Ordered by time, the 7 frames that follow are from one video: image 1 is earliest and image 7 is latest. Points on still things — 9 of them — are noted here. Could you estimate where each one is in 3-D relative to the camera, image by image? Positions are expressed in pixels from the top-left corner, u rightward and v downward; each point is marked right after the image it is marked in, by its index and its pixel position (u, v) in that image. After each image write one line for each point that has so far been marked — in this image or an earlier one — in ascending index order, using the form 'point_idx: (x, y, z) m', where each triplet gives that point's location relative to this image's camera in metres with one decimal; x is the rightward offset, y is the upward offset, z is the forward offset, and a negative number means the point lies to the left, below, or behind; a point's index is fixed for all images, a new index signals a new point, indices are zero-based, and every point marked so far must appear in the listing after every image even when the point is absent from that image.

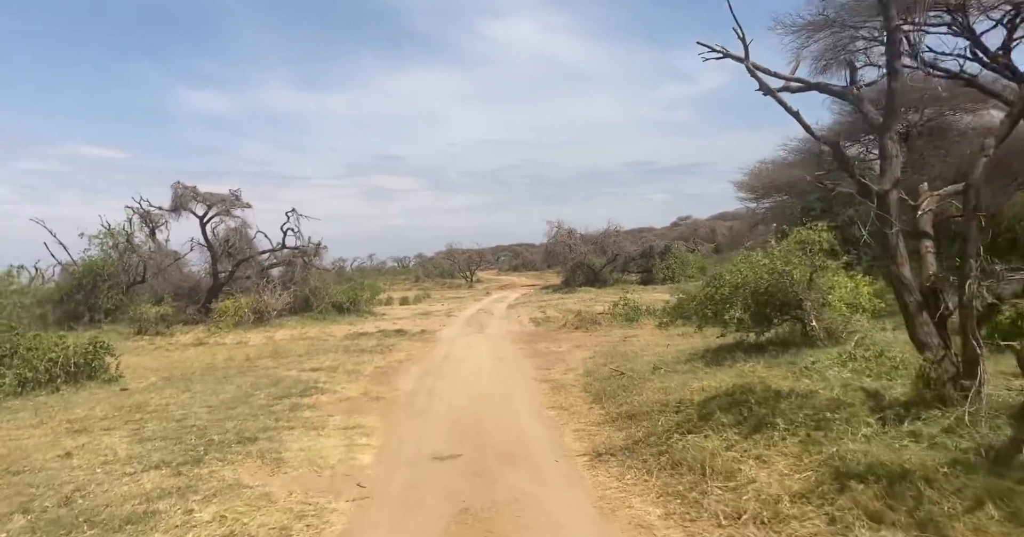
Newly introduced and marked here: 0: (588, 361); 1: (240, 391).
0: (+1.4, -1.7, +12.2) m
1: (-4.3, -1.9, +10.1) m
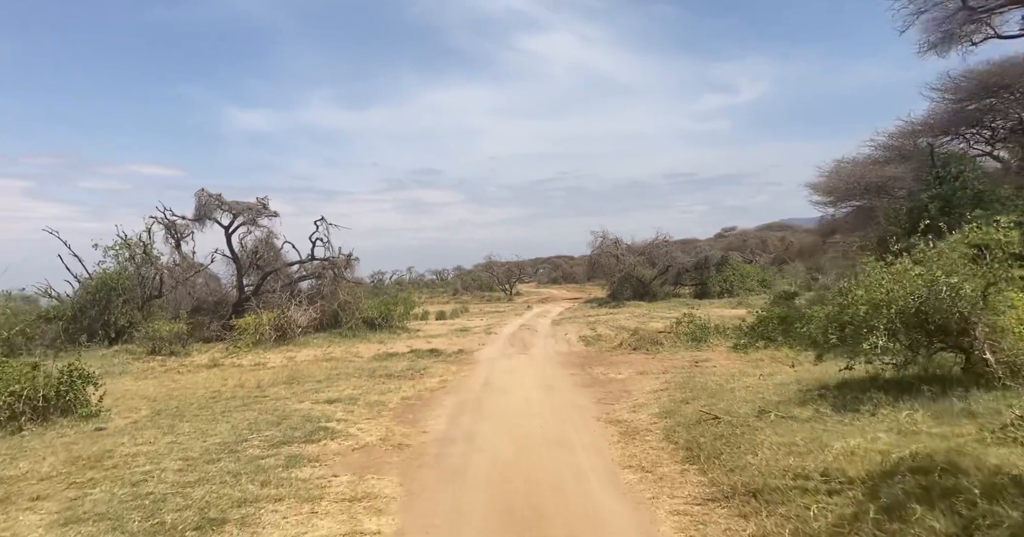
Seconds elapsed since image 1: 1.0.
0: (+2.3, -1.9, +9.9) m
1: (-3.5, -2.1, +8.2) m
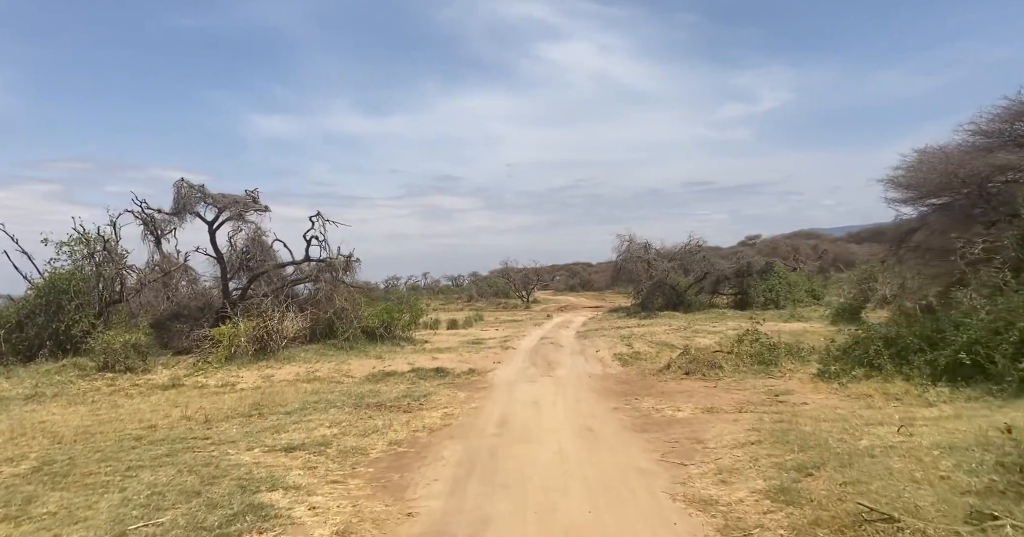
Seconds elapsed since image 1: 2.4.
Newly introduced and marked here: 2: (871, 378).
0: (+2.6, -2.0, +6.9) m
1: (-3.3, -2.0, +5.3) m
2: (+5.6, -1.7, +10.1) m
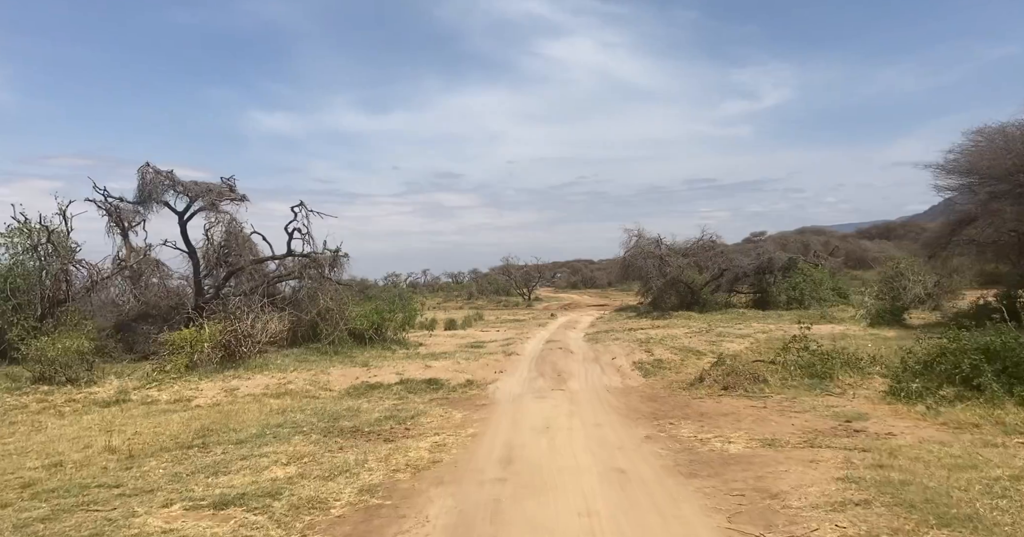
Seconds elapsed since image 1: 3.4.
0: (+2.6, -1.9, +4.8) m
1: (-3.2, -2.0, +3.3) m
2: (+5.7, -1.6, +8.0) m
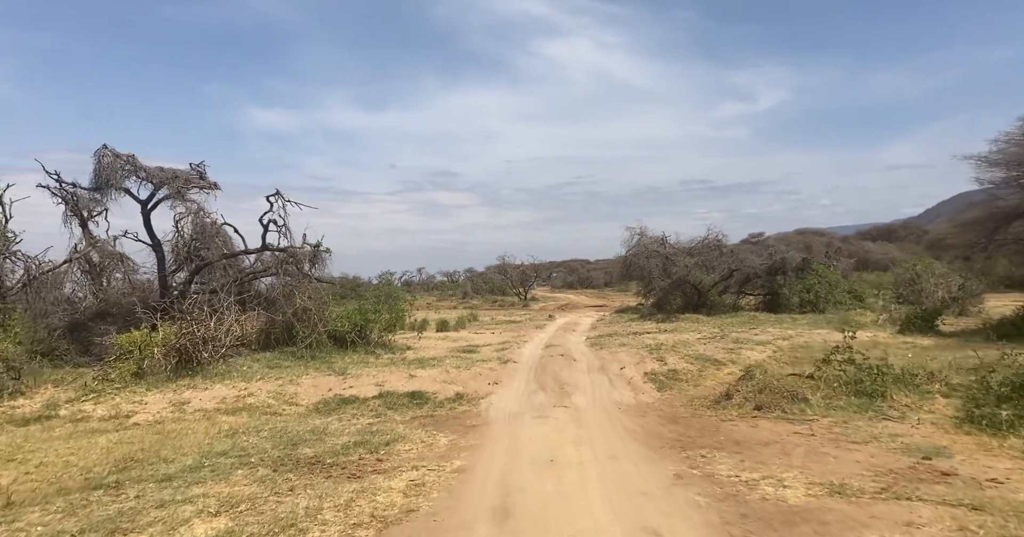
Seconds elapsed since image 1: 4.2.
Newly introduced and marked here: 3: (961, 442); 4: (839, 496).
0: (+2.6, -1.9, +3.2) m
1: (-3.2, -1.9, +1.6) m
2: (+5.6, -1.6, +6.4) m
3: (+4.9, -1.9, +7.1) m
4: (+2.9, -2.0, +5.8) m
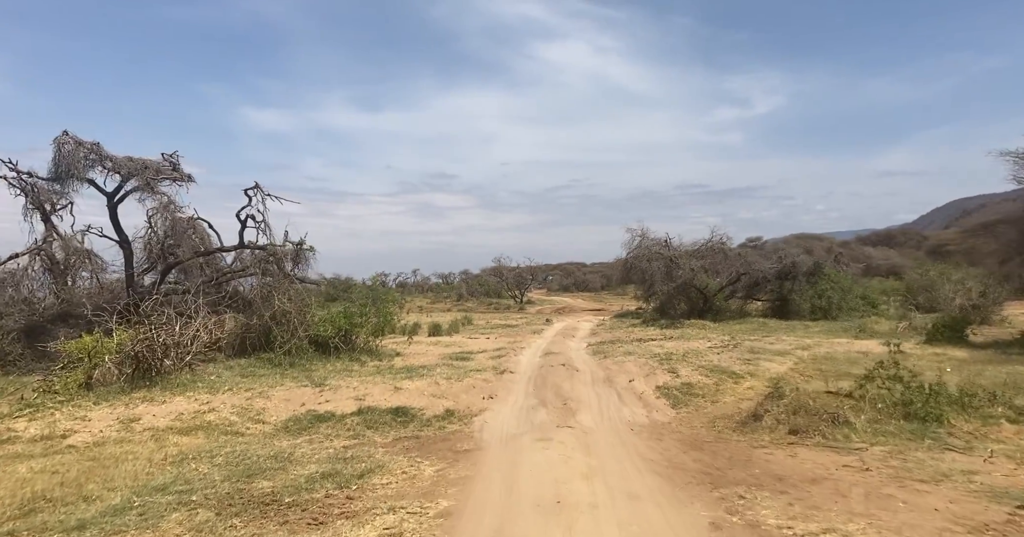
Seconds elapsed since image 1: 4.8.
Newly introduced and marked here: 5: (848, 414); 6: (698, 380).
0: (+2.6, -1.9, +1.9) m
1: (-3.2, -1.8, +0.3) m
2: (+5.6, -1.7, +5.2) m
3: (+4.9, -1.9, +5.9) m
4: (+2.9, -2.0, +4.5) m
5: (+4.3, -1.8, +8.2) m
6: (+3.4, -2.0, +12.0) m
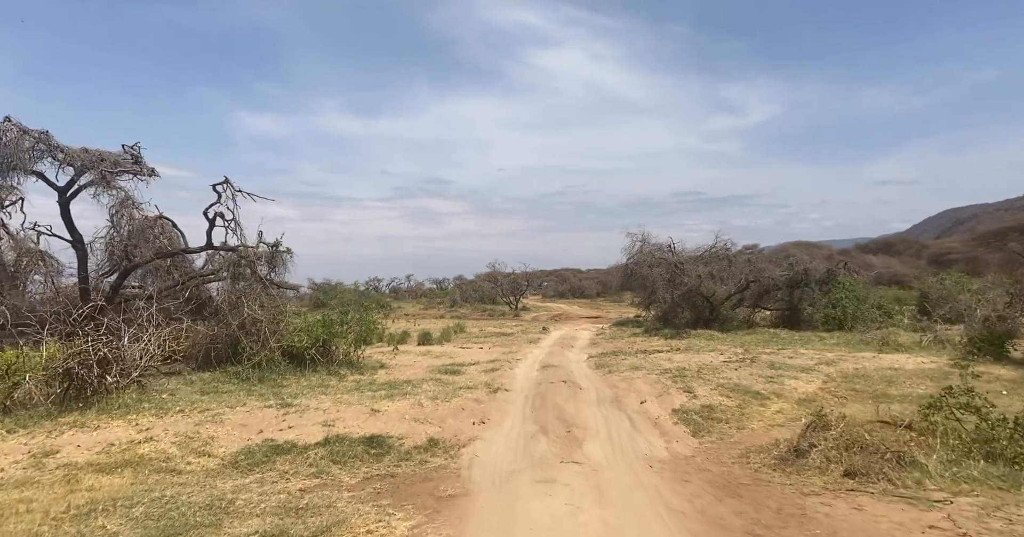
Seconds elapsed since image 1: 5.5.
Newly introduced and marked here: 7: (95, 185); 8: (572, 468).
0: (+2.6, -1.9, +0.4) m
1: (-3.2, -1.8, -1.2) m
2: (+5.6, -1.7, +3.7) m
3: (+4.9, -1.9, +4.4) m
4: (+2.9, -2.1, +3.1) m
5: (+4.2, -1.9, +6.8) m
6: (+3.3, -2.1, +10.5) m
7: (-9.0, +1.8, +14.0) m
8: (+0.7, -2.3, +7.4) m
